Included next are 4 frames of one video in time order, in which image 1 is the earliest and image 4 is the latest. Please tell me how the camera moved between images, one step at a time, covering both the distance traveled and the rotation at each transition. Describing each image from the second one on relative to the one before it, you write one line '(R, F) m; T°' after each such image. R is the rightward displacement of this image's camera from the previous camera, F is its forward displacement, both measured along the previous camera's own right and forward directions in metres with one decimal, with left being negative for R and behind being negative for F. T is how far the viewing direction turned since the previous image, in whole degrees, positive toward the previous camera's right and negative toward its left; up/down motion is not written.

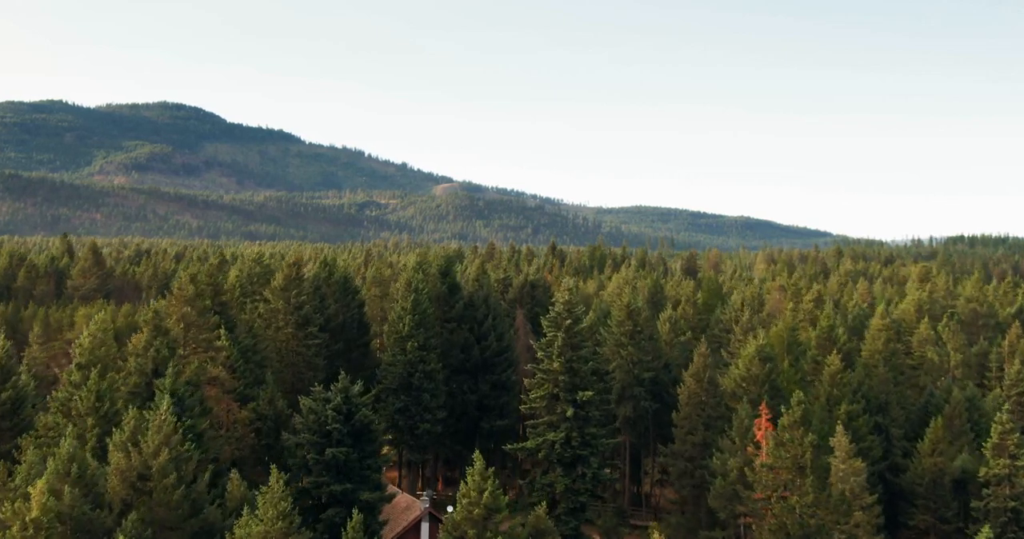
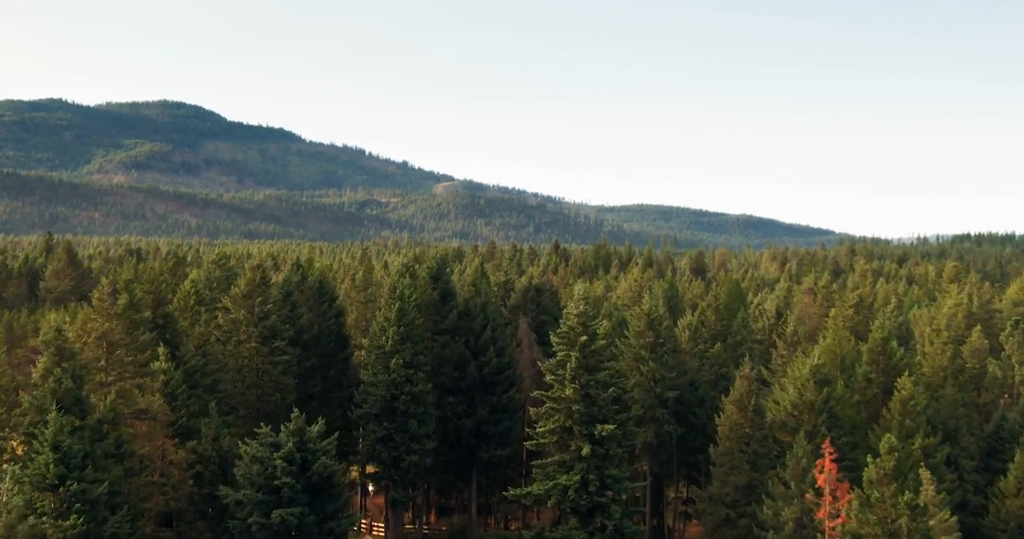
(-0.1, +9.2) m; 0°
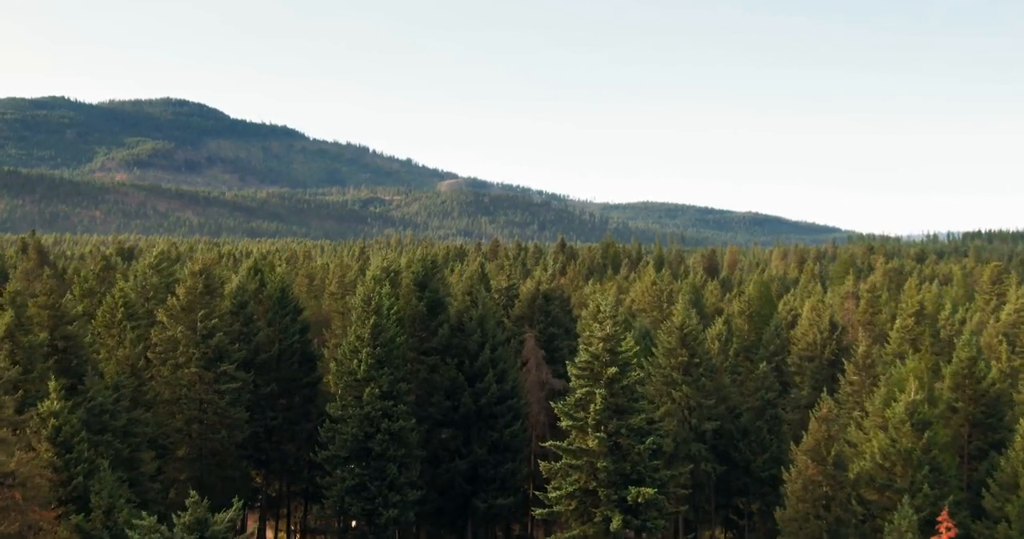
(0.0, +10.3) m; 0°
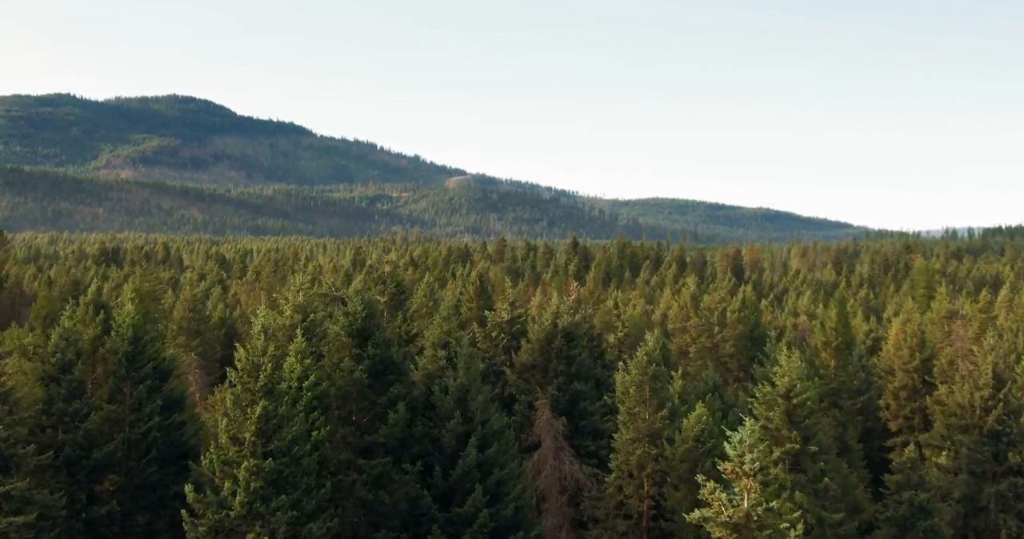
(+0.2, +18.5) m; -1°
